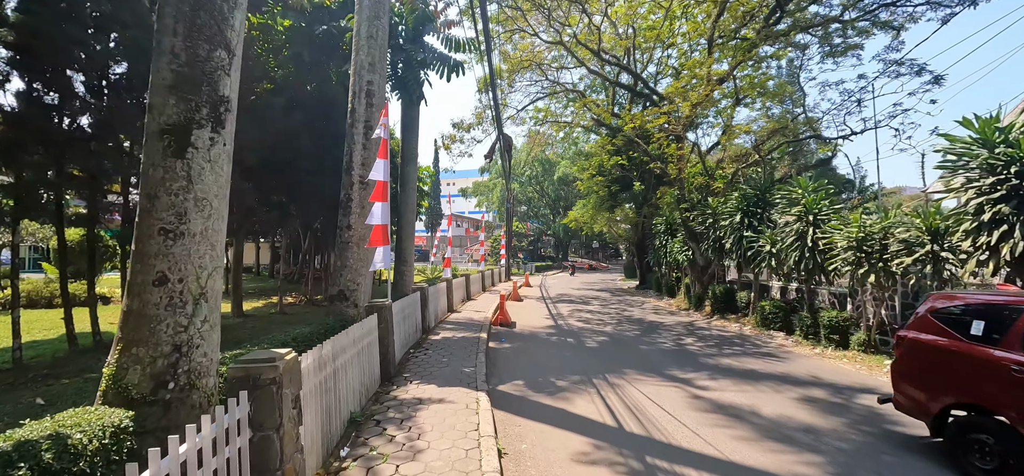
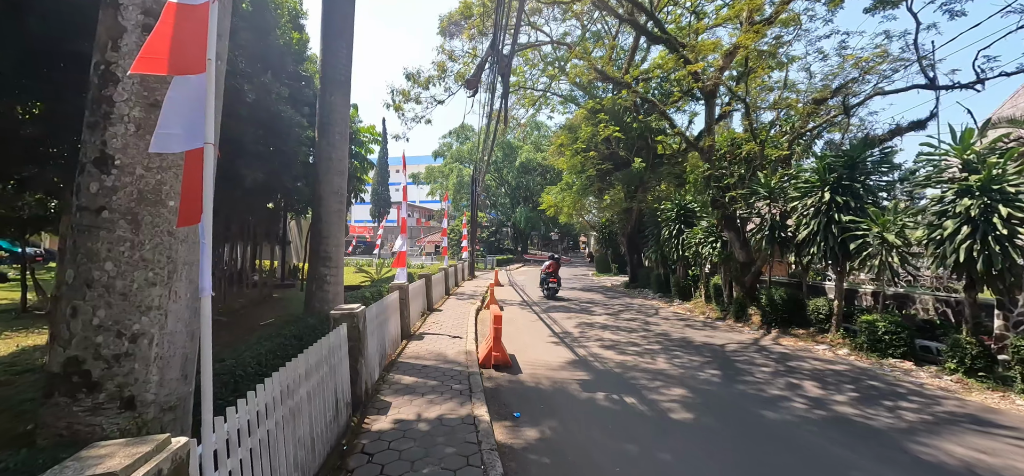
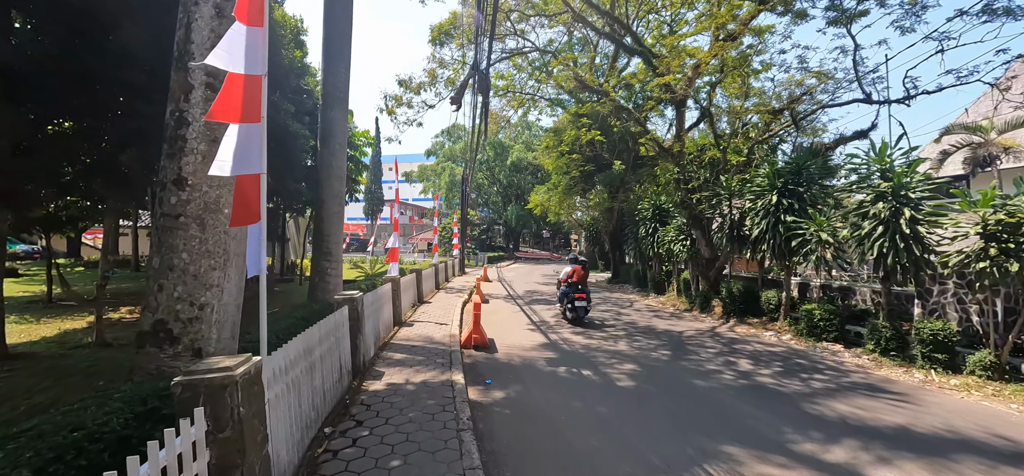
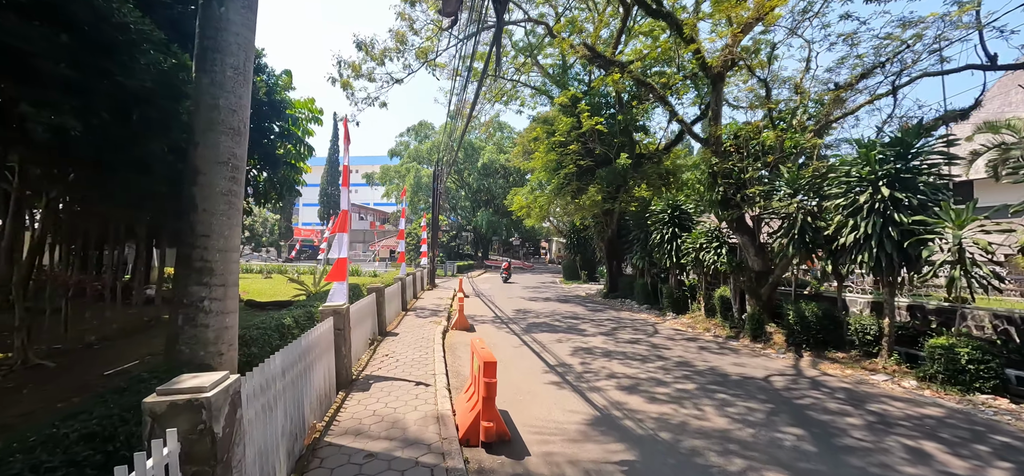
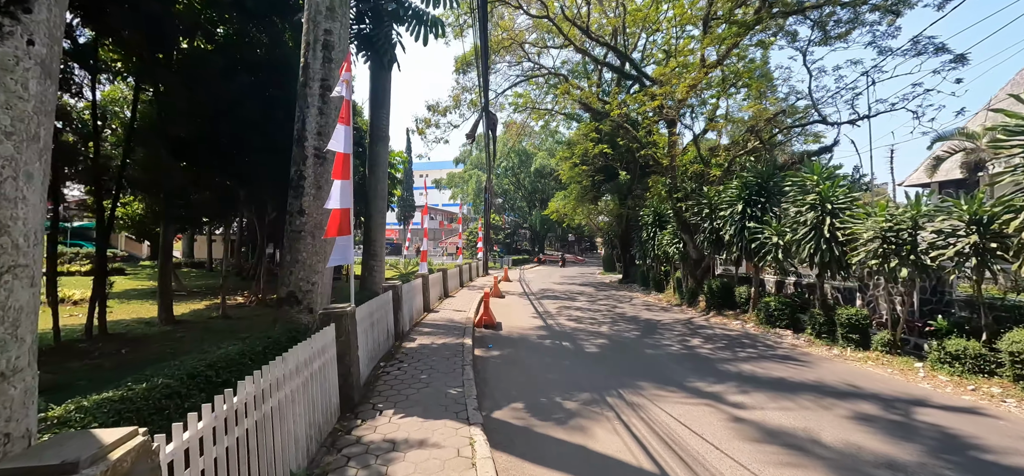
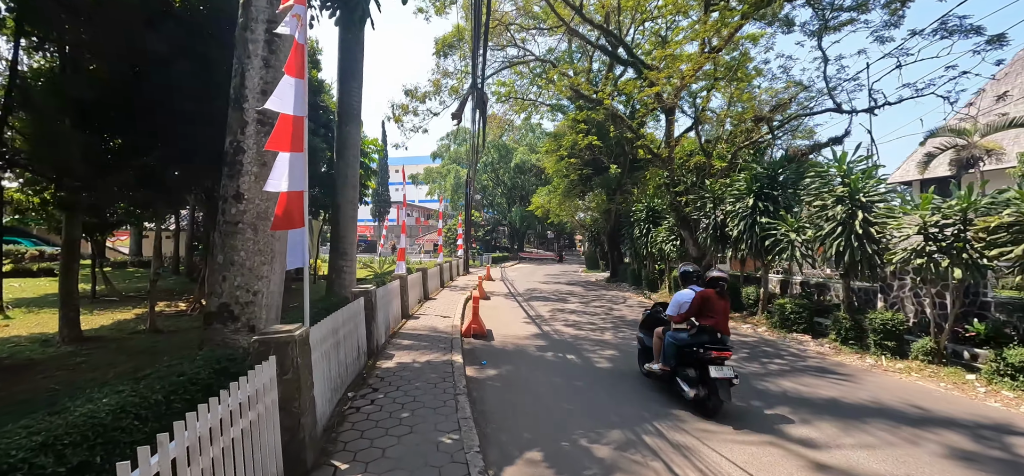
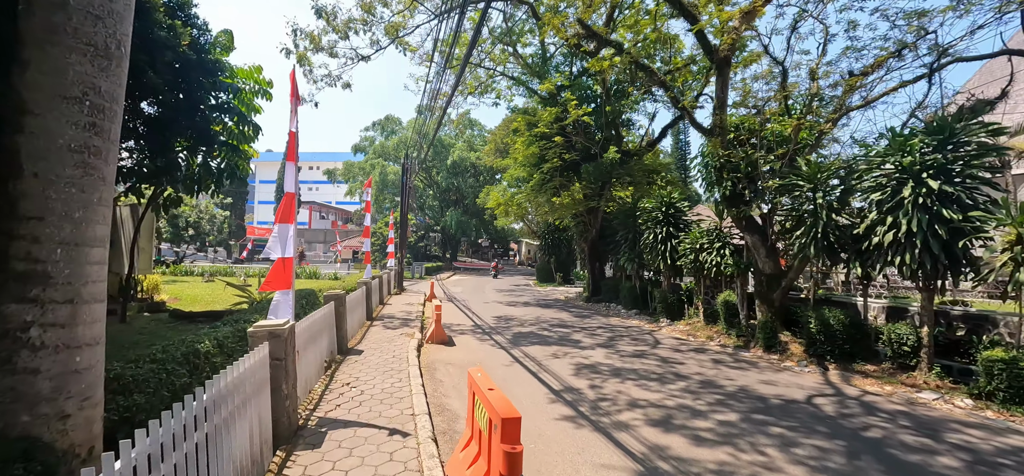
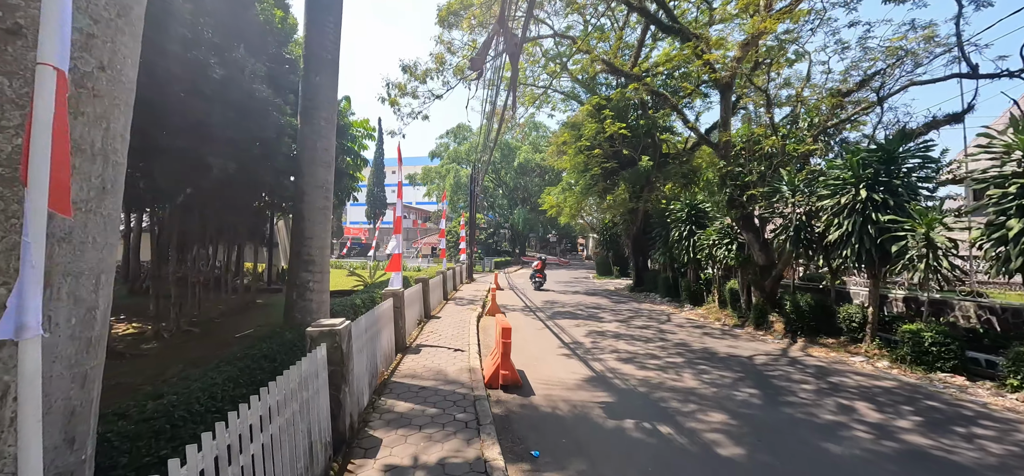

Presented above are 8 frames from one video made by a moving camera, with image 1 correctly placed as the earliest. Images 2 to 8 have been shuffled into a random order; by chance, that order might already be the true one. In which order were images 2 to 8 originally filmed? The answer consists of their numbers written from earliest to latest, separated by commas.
5, 6, 3, 2, 8, 4, 7
